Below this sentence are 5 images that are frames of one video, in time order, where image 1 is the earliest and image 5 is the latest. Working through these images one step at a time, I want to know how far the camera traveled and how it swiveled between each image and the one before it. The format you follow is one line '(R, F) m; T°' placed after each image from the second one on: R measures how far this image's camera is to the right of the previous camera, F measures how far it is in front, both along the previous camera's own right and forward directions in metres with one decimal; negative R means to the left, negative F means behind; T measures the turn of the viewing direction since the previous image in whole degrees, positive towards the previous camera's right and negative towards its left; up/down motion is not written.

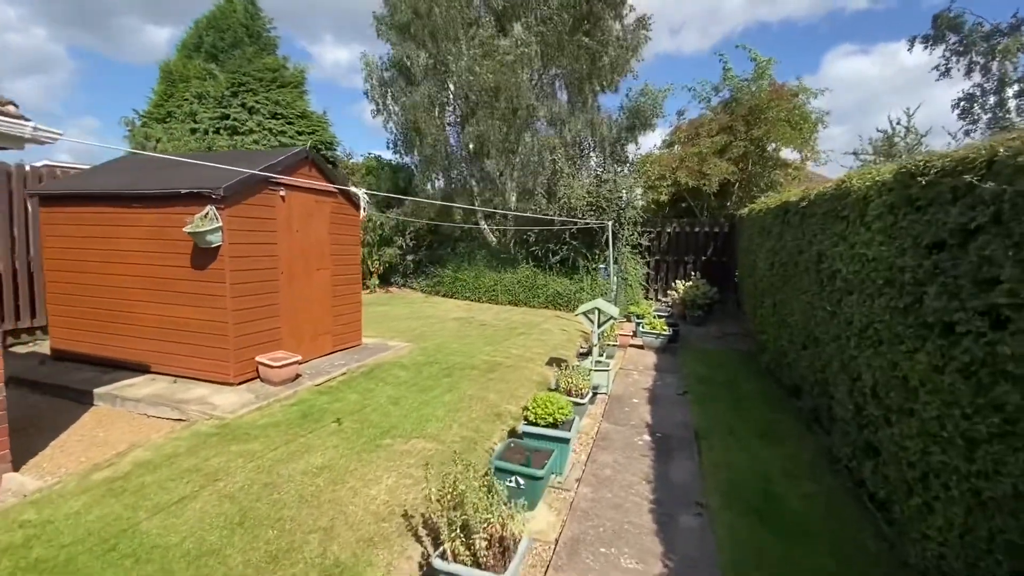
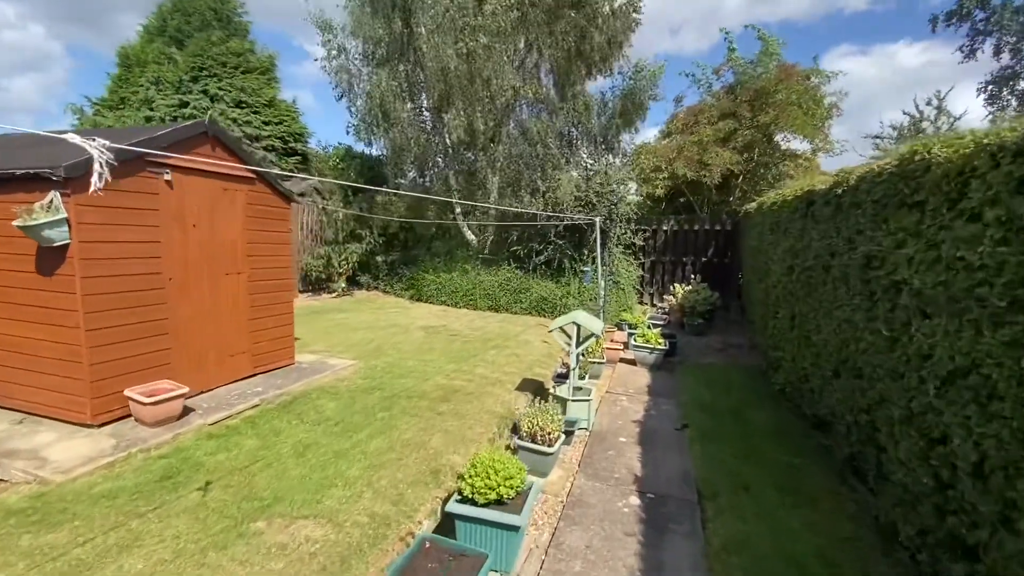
(+0.4, +1.2) m; 0°
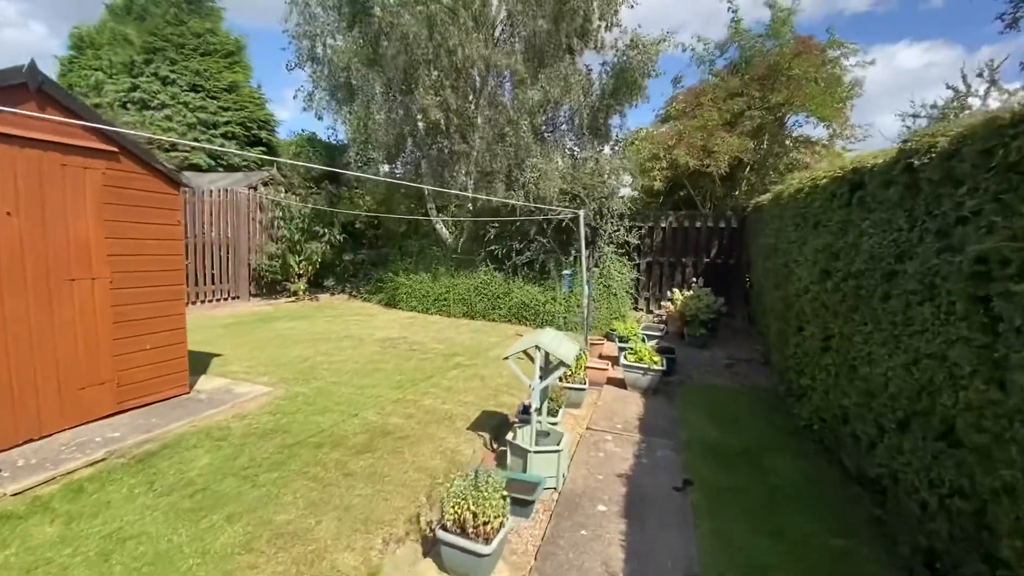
(+0.4, +1.2) m; 0°
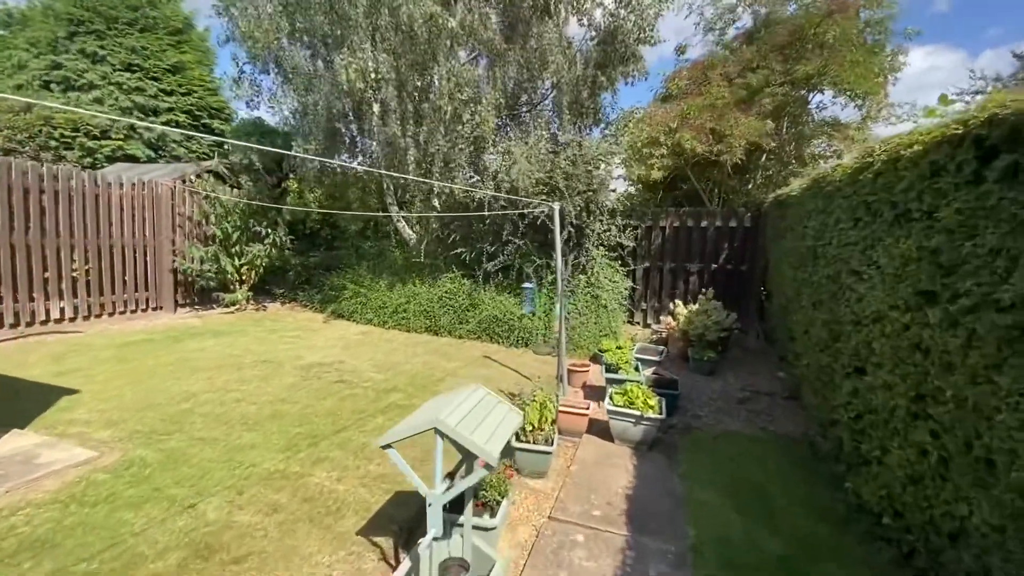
(+0.5, +1.4) m; 0°
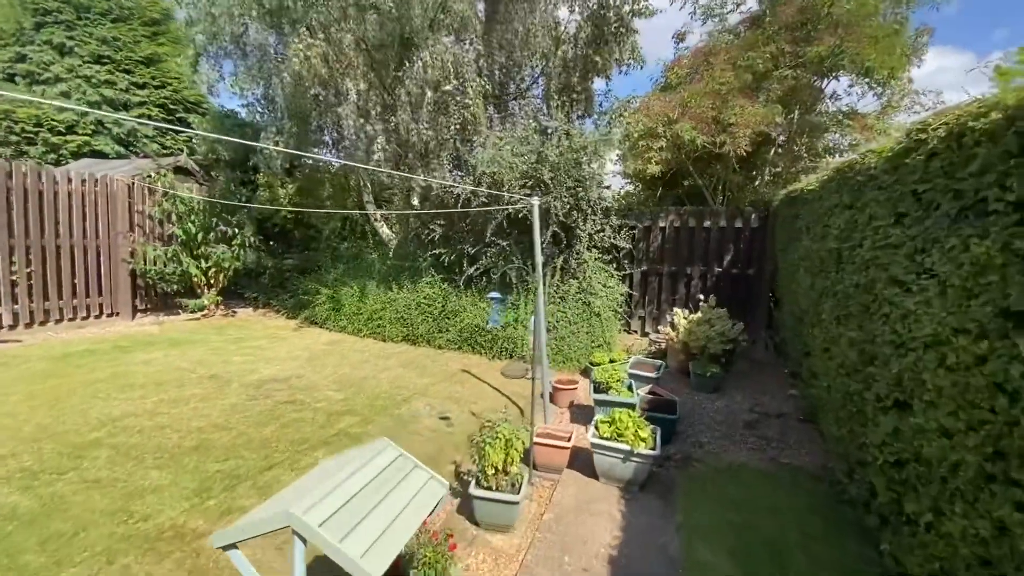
(+0.3, +0.6) m; 0°
